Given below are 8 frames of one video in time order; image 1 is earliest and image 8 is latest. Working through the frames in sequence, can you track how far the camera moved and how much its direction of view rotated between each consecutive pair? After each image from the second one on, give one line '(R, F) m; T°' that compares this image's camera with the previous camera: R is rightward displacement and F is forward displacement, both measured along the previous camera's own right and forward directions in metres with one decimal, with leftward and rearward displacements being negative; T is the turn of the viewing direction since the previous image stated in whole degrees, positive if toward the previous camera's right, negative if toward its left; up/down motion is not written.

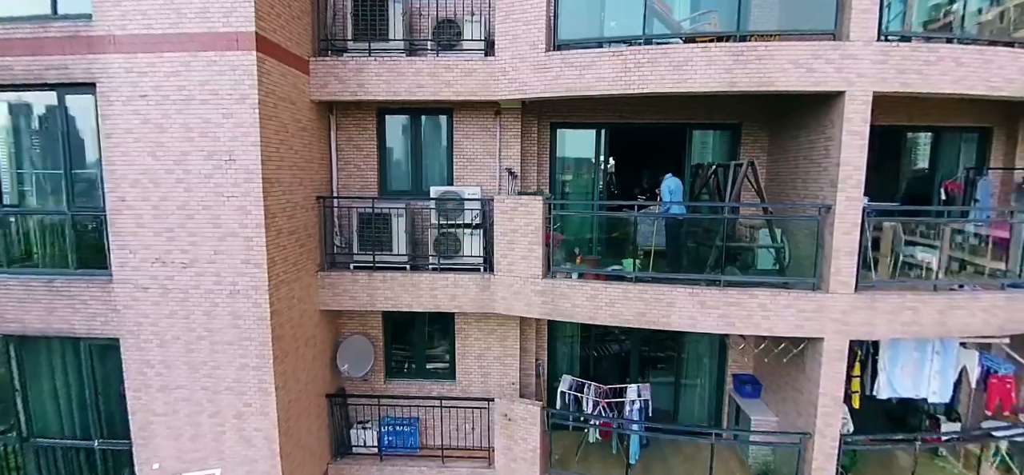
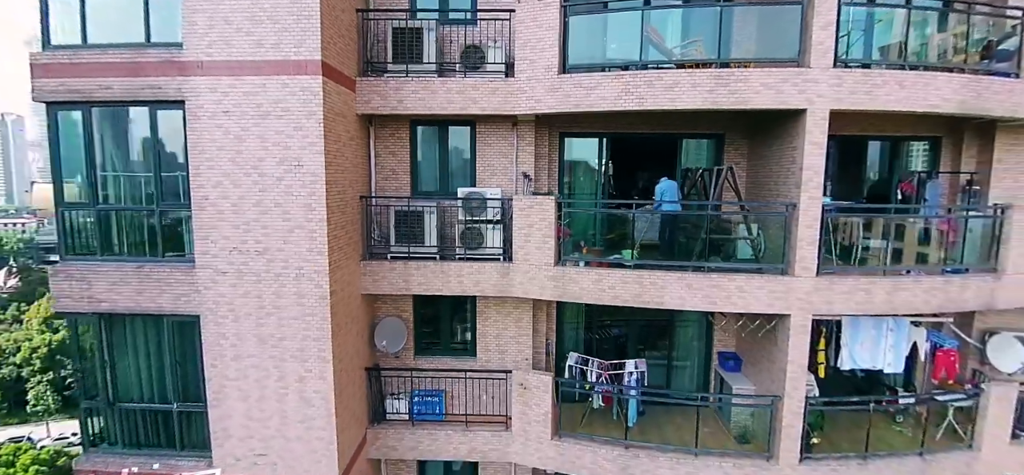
(-0.3, -0.9) m; 0°
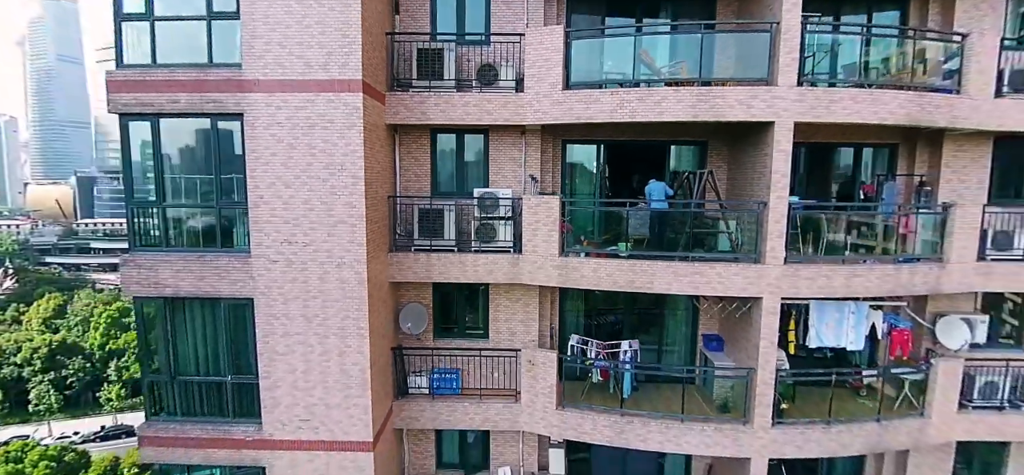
(-0.2, -0.9) m; +1°
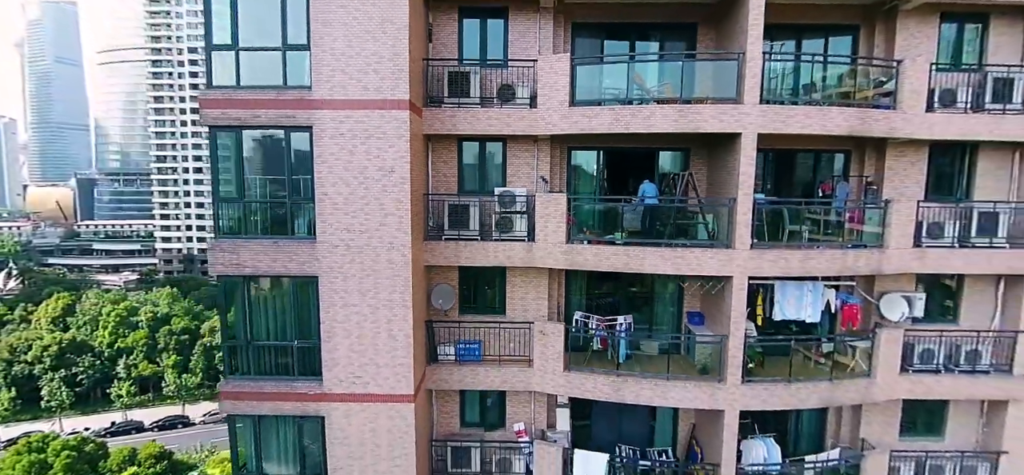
(-0.3, -1.5) m; 0°
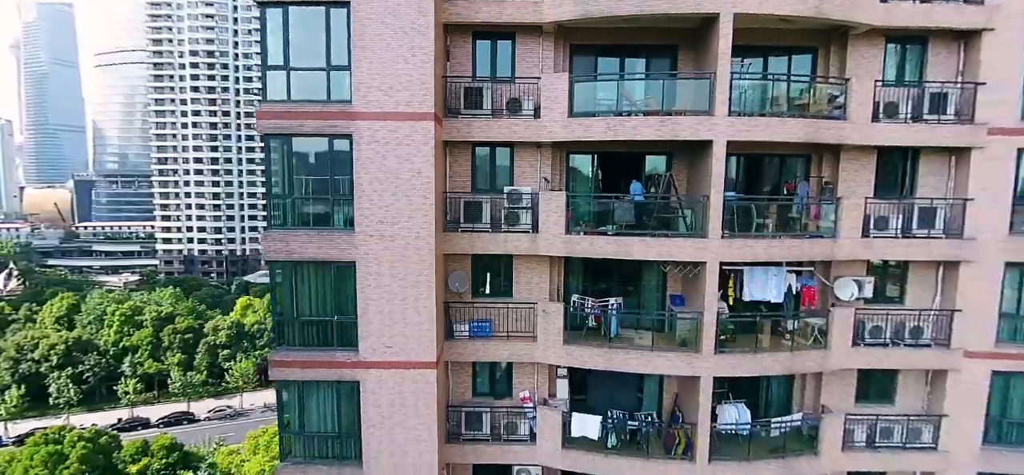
(-0.2, -1.5) m; 0°
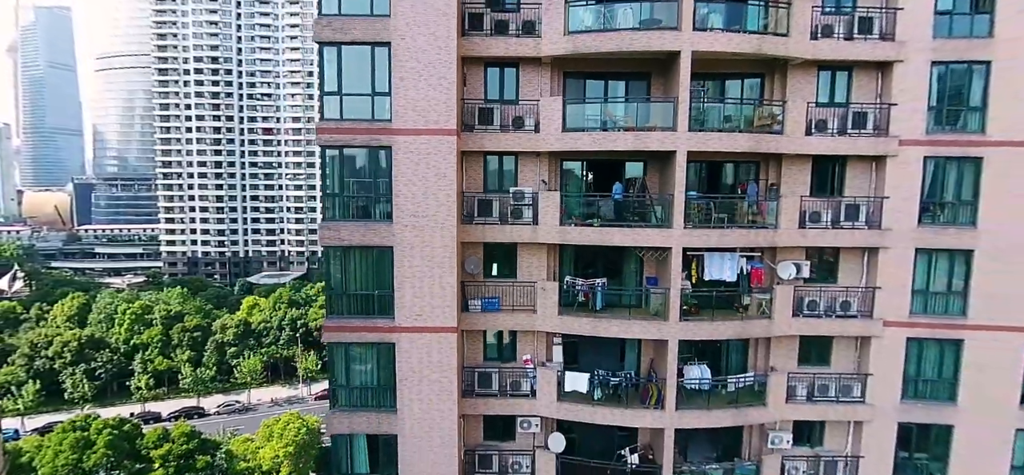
(-0.2, -2.5) m; 0°
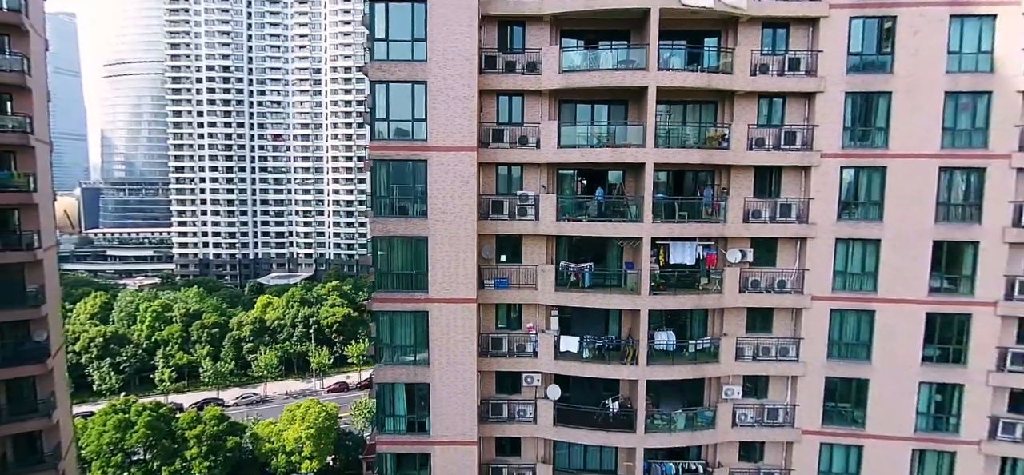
(-0.2, -3.7) m; 0°
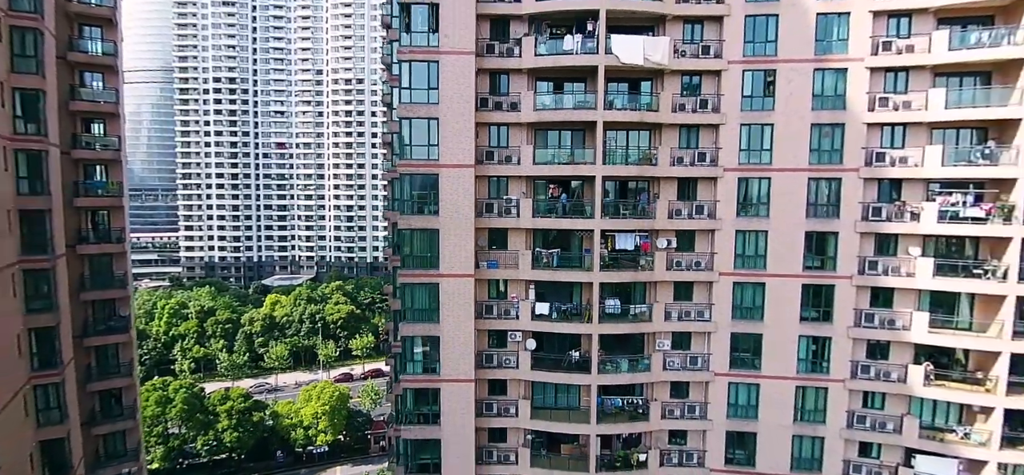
(+0.3, -6.2) m; +1°
